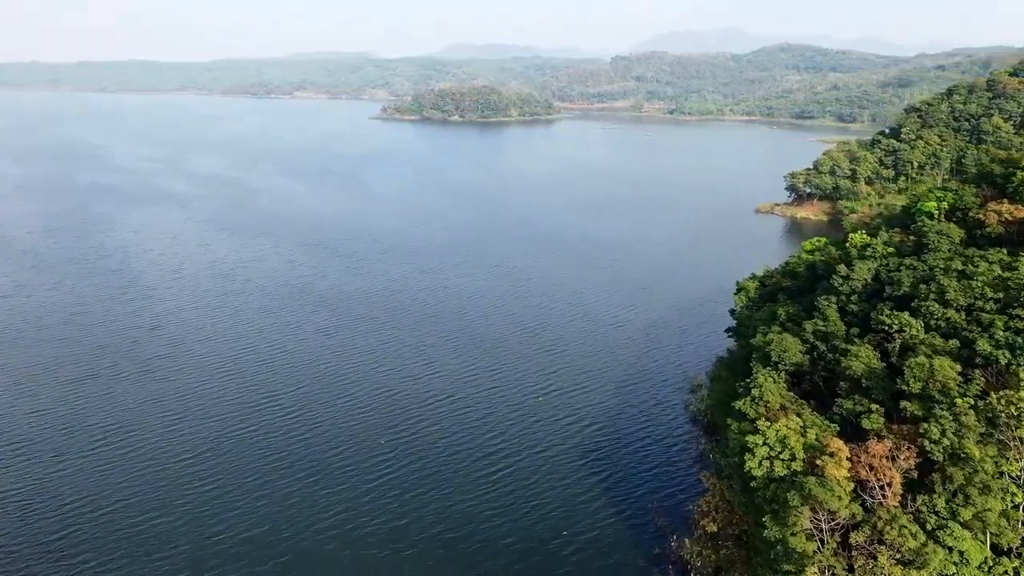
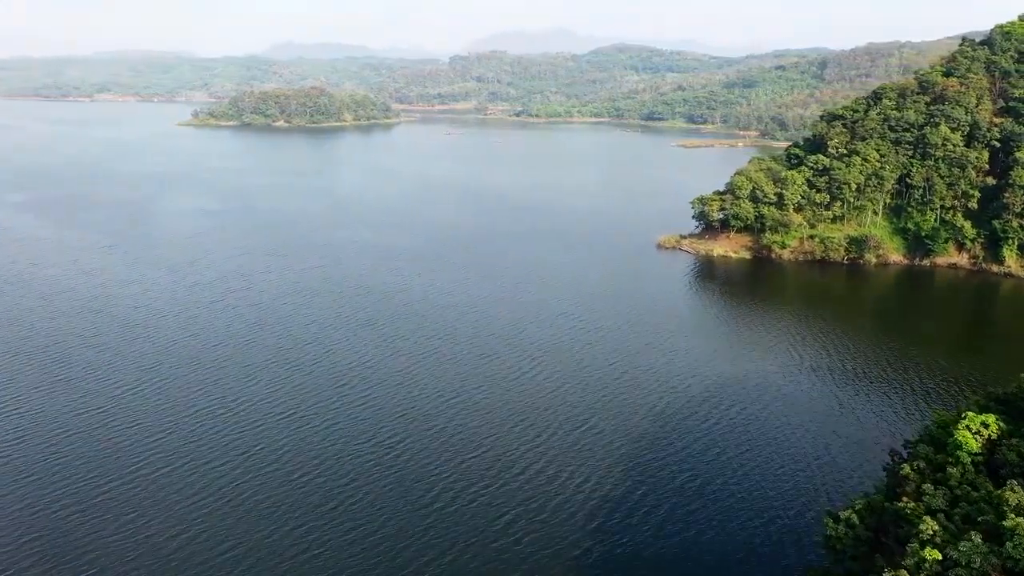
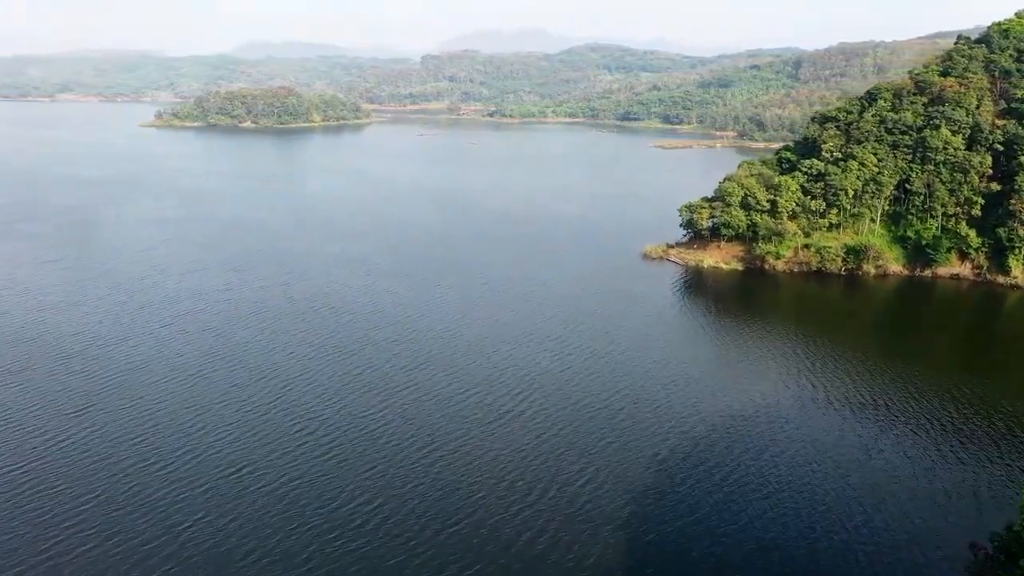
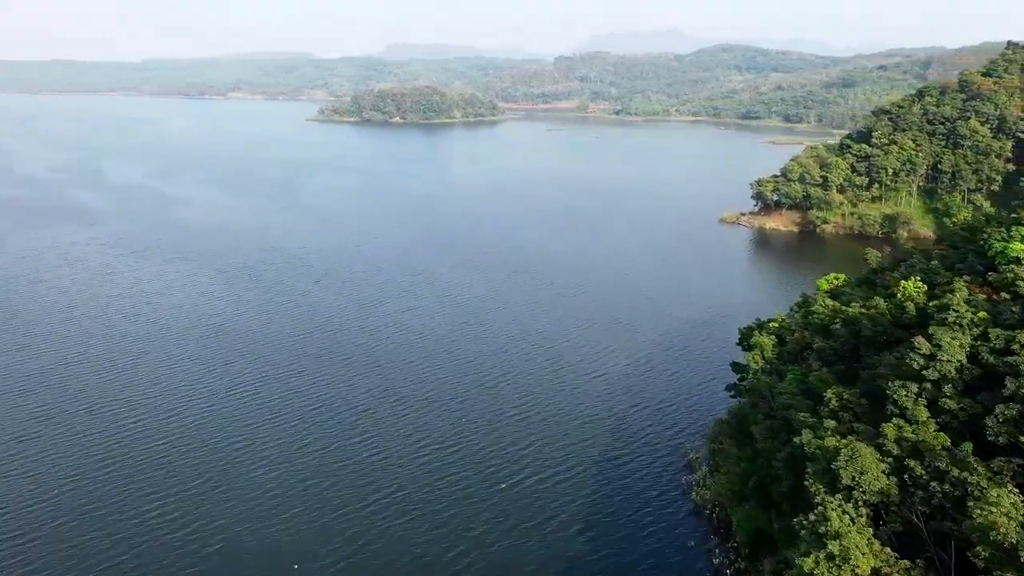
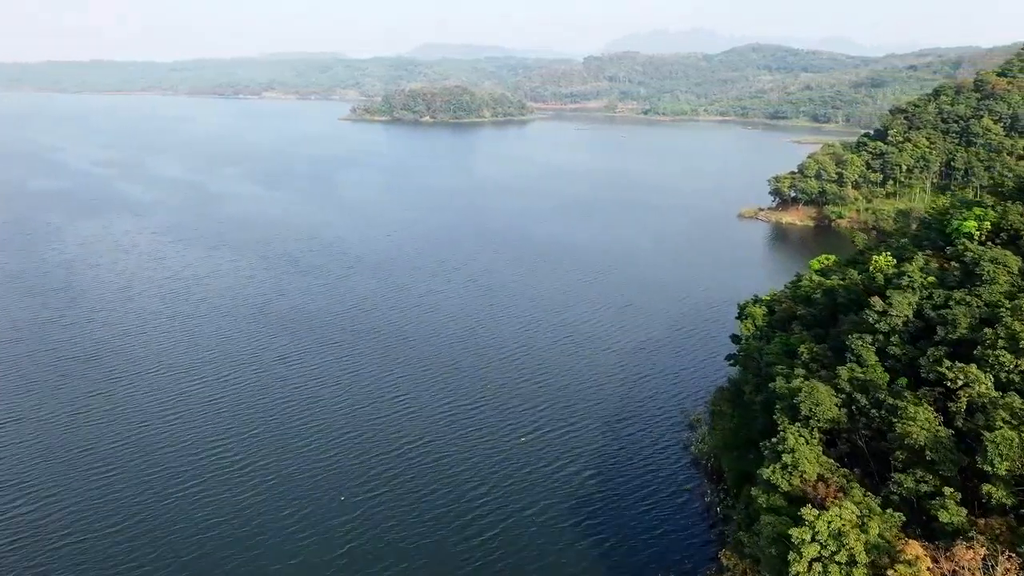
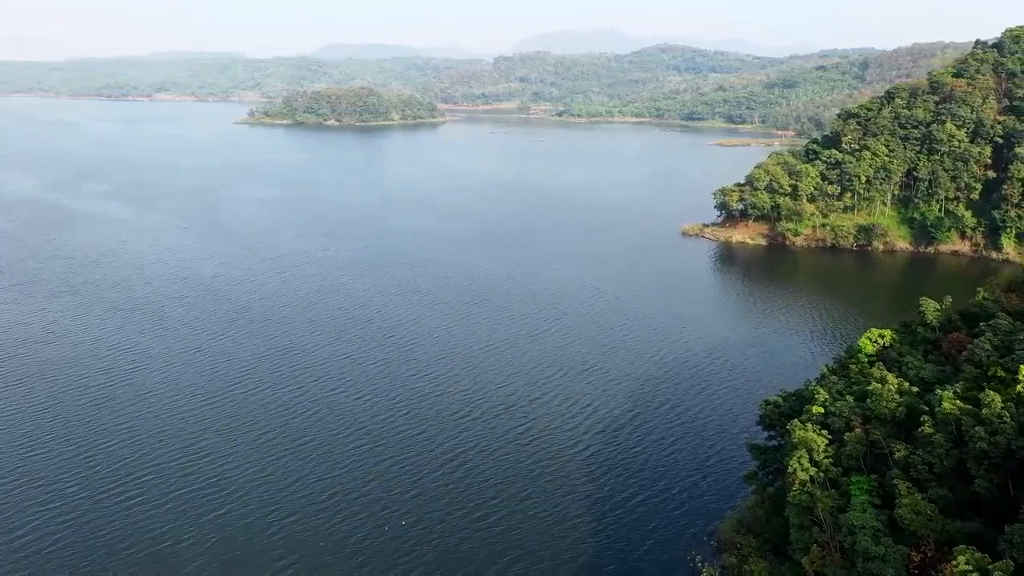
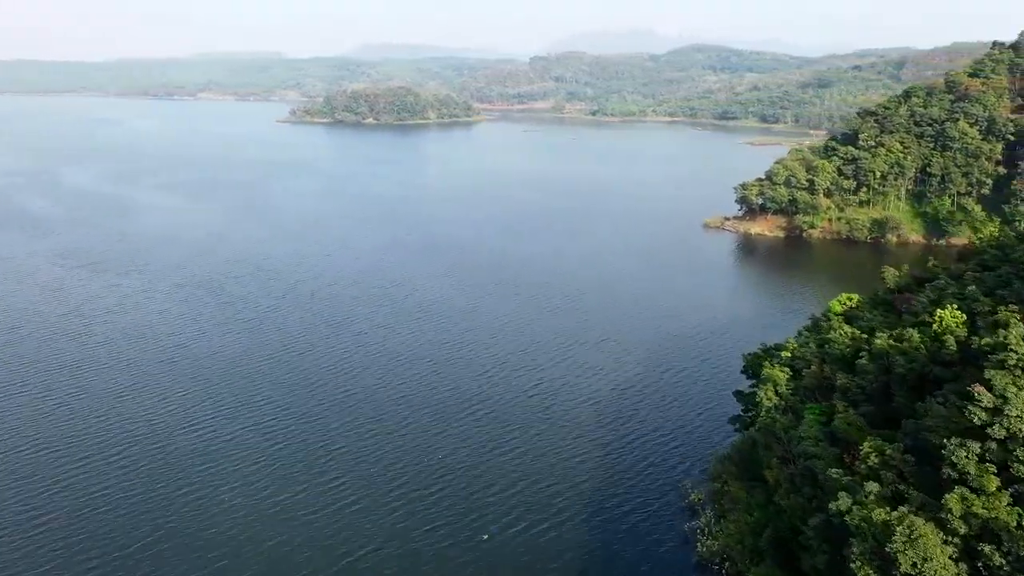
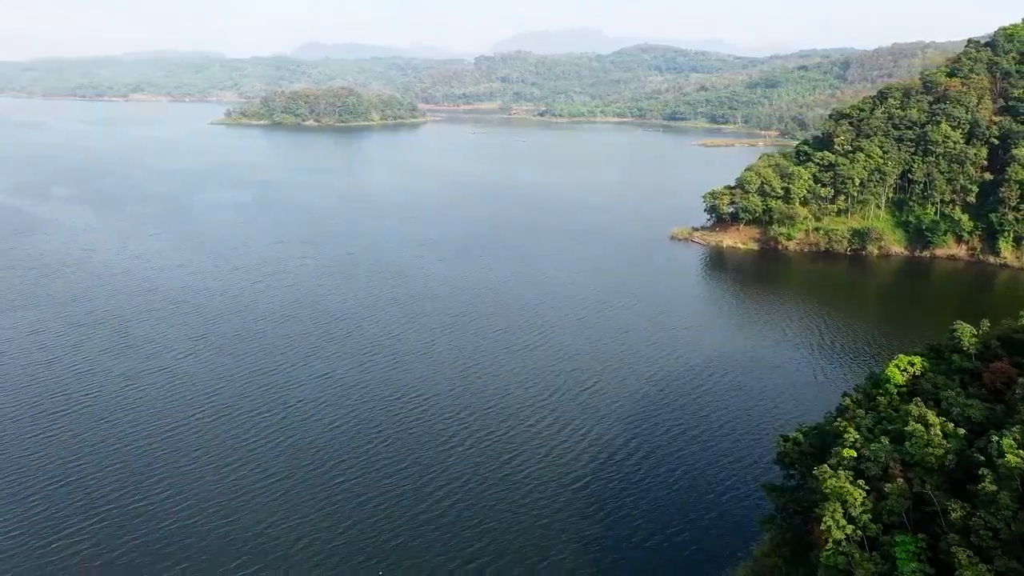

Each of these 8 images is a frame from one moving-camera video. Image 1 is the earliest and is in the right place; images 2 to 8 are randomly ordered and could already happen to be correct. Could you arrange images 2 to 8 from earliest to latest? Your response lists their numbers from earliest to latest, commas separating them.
5, 4, 7, 6, 8, 2, 3
